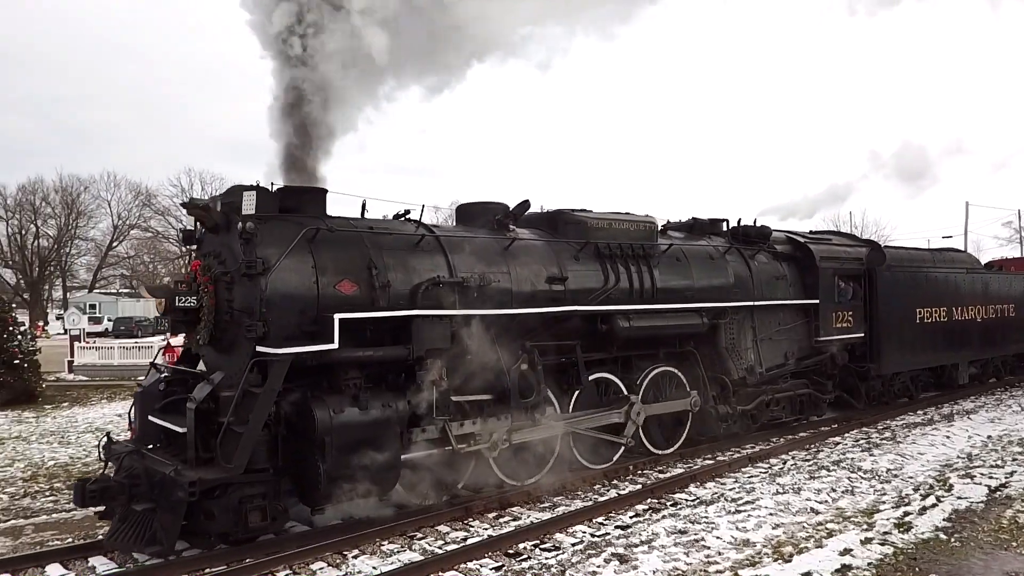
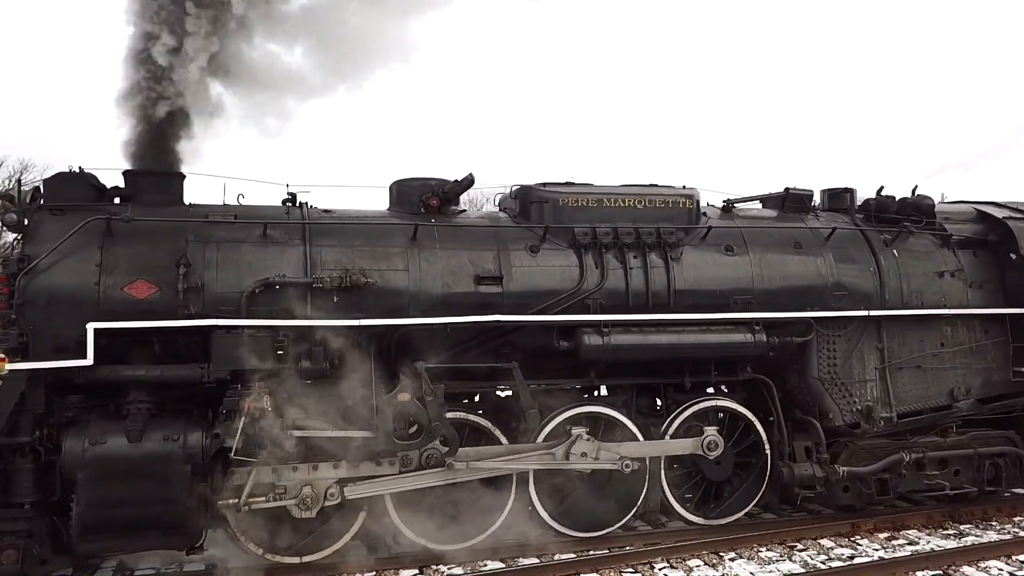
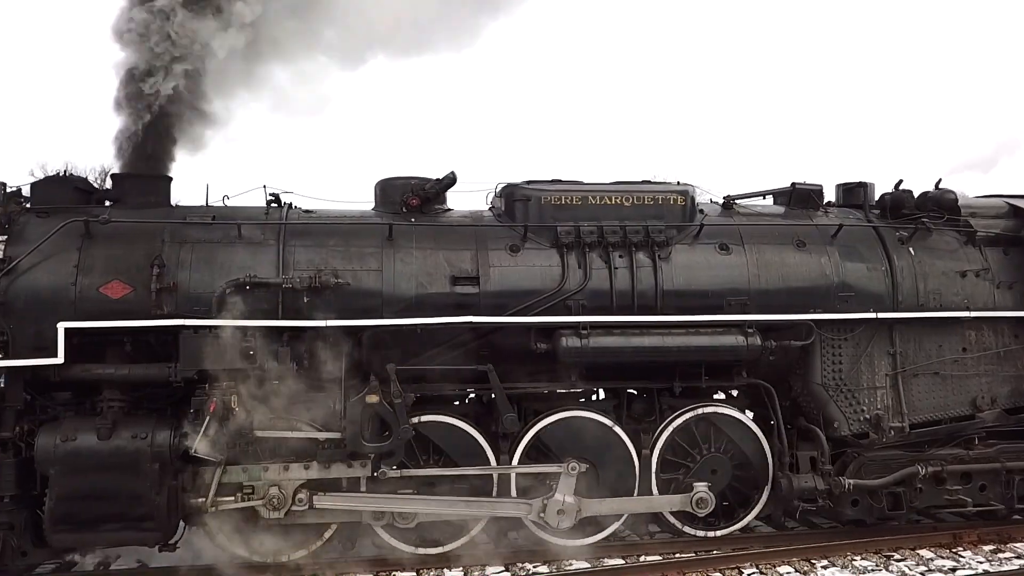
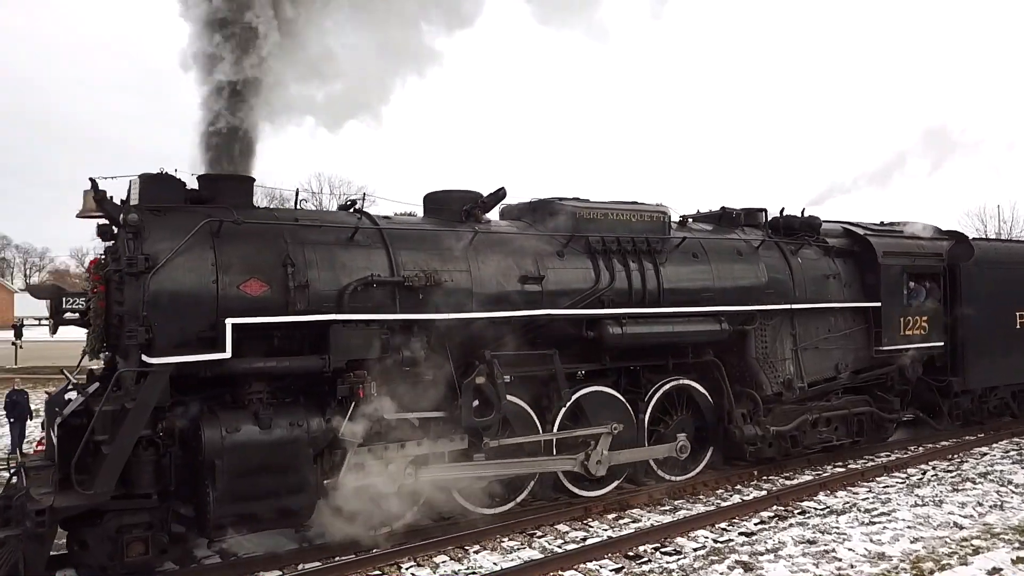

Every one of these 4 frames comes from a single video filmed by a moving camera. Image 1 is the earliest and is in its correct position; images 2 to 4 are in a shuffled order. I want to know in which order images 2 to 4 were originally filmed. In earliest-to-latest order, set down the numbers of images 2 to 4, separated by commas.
4, 2, 3
